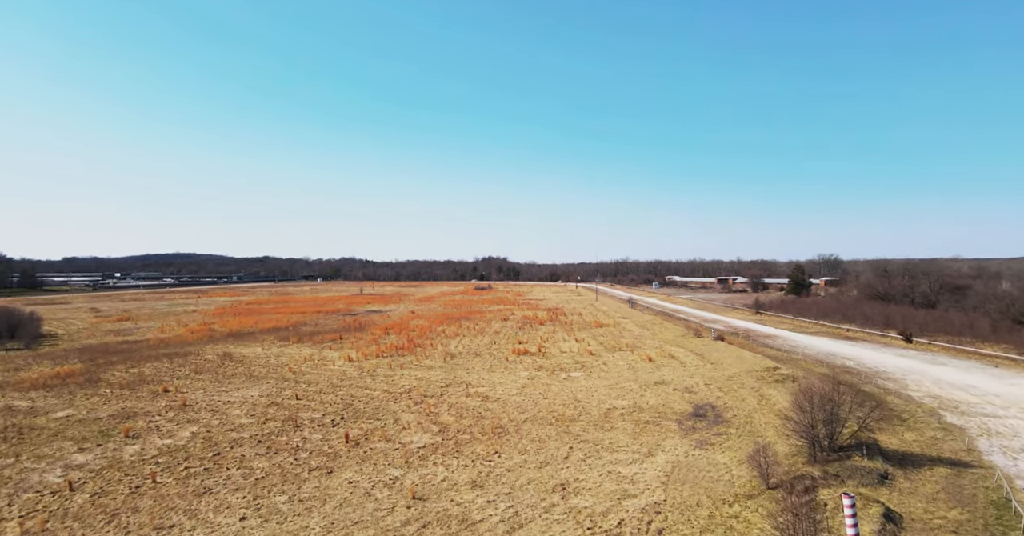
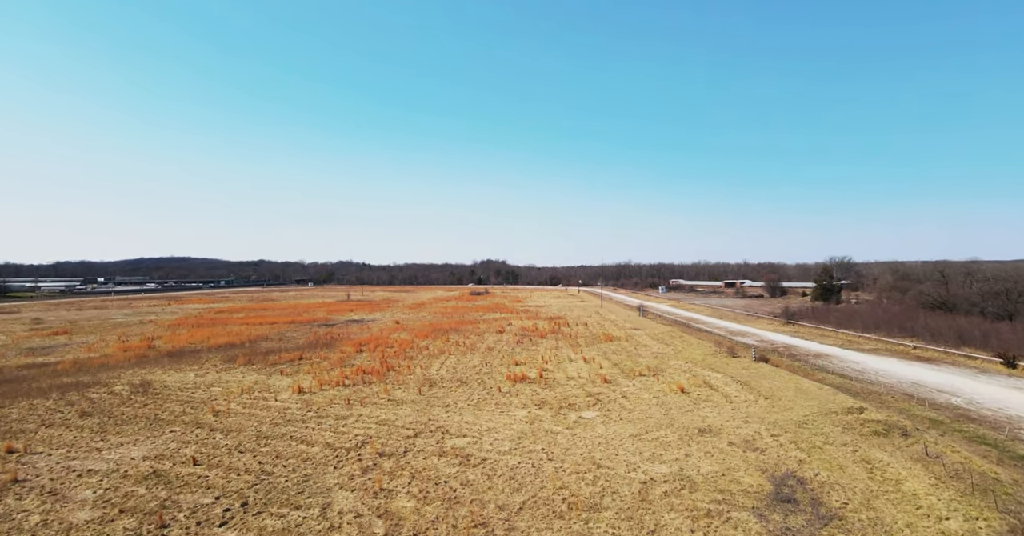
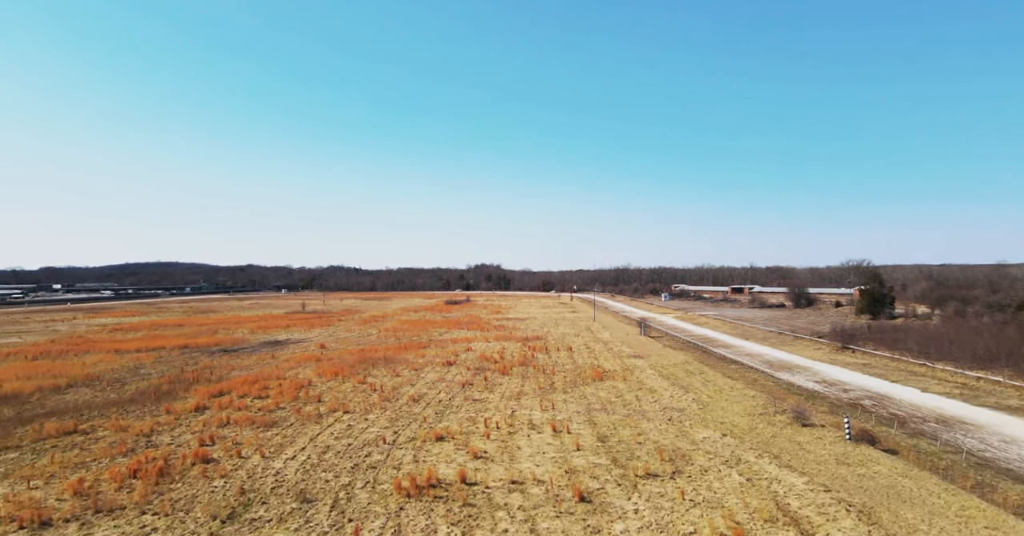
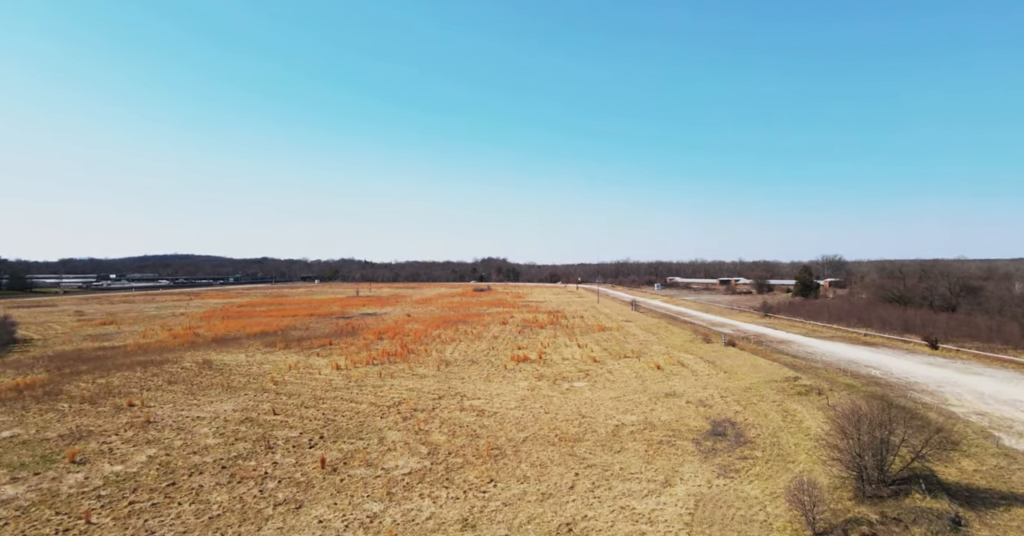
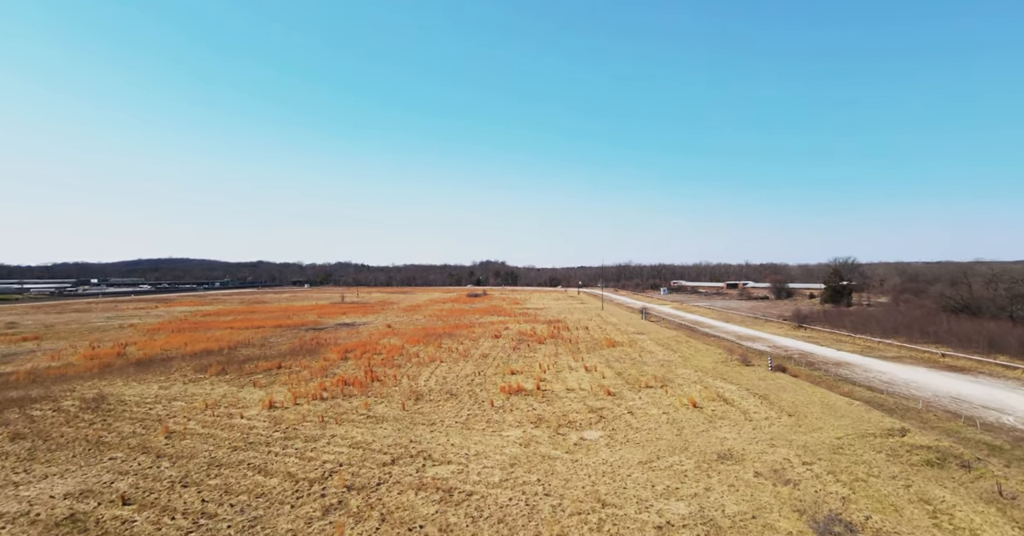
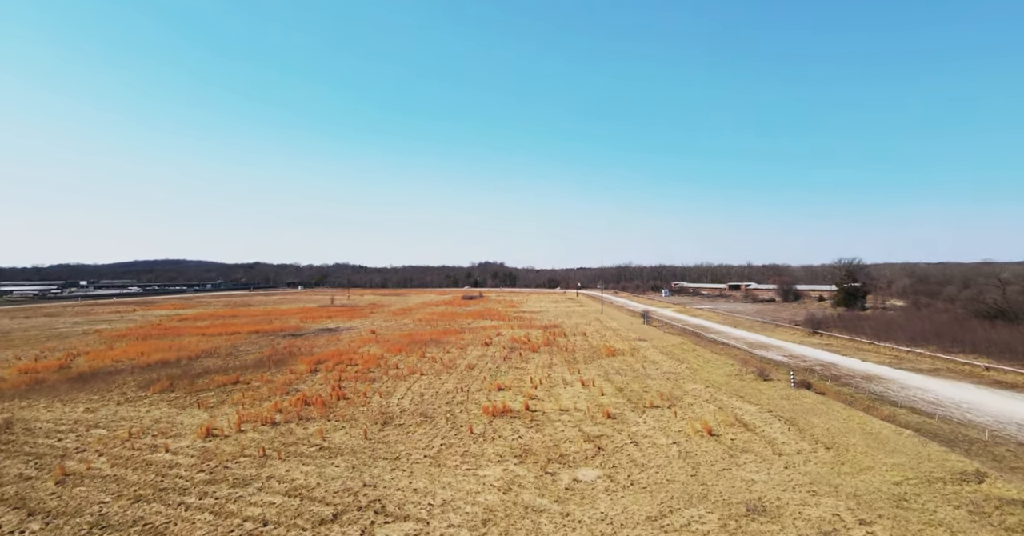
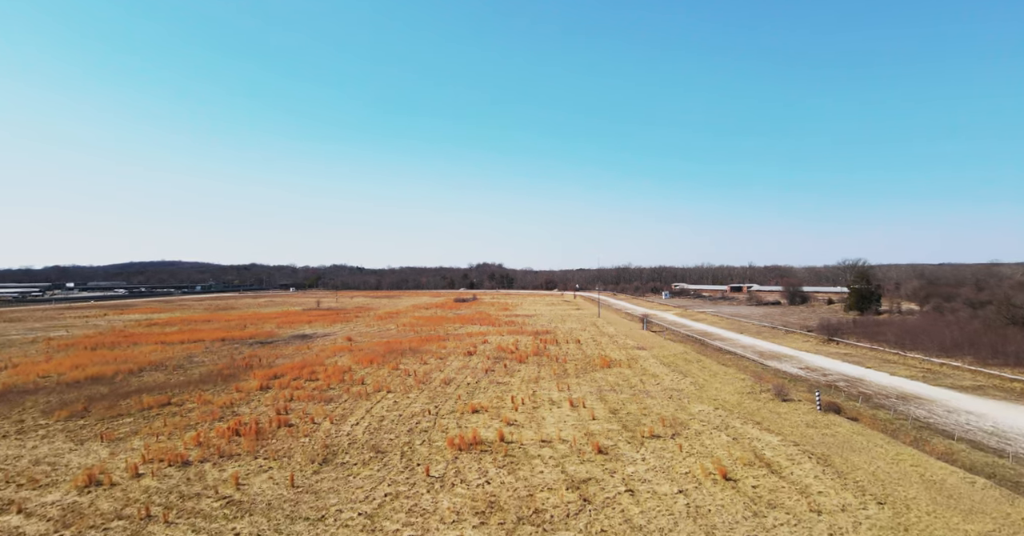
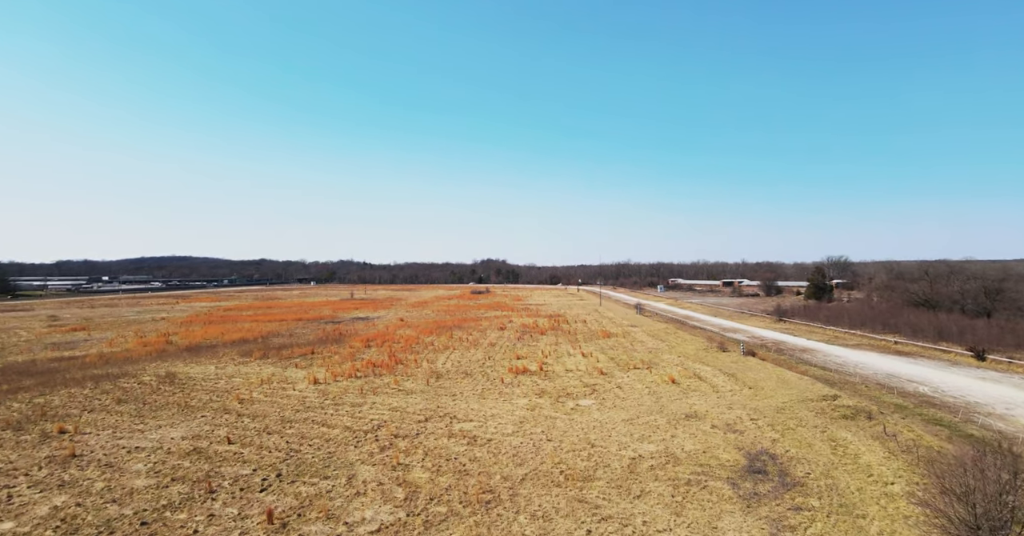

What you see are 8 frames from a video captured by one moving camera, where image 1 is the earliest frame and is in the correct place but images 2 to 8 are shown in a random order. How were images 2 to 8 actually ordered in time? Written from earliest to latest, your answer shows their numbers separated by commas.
4, 8, 2, 5, 6, 7, 3
